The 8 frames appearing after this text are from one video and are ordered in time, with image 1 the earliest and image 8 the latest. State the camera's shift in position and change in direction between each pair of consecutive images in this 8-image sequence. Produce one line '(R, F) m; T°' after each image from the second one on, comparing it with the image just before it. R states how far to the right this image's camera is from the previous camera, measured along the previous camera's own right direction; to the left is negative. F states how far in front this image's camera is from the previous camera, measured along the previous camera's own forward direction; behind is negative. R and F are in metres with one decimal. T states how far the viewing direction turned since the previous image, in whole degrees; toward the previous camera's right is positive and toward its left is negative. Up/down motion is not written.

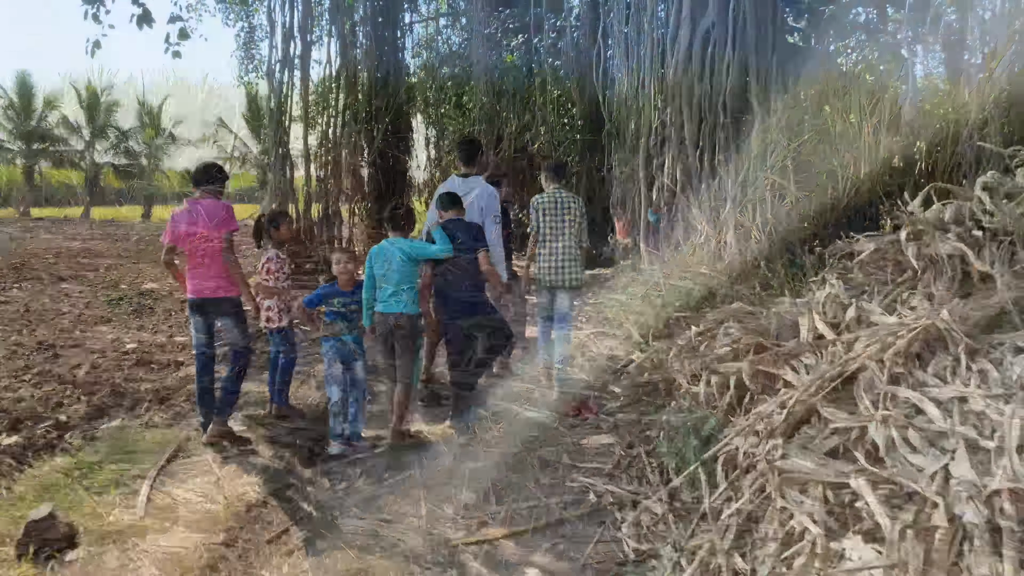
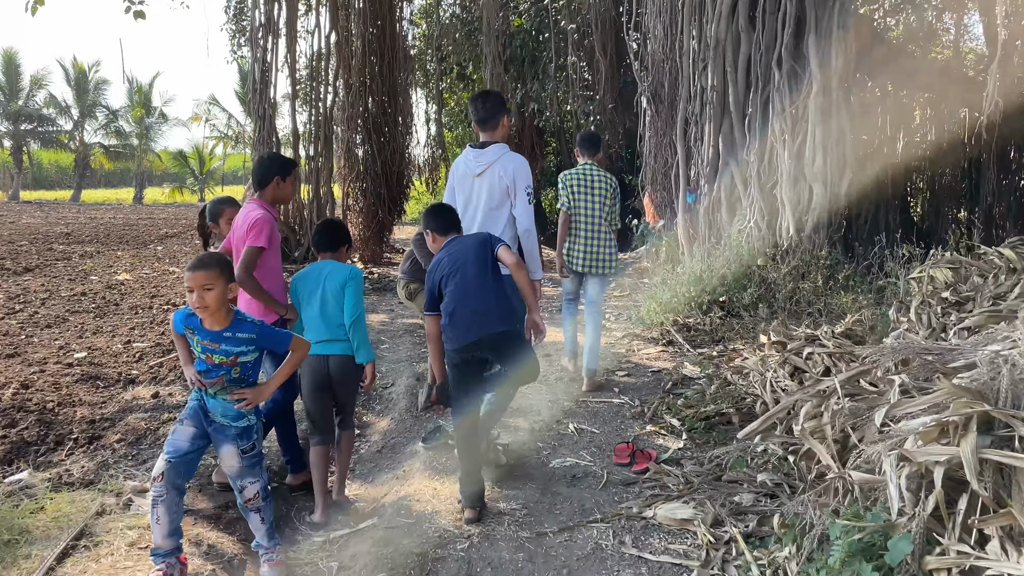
(-0.1, +0.7) m; 0°
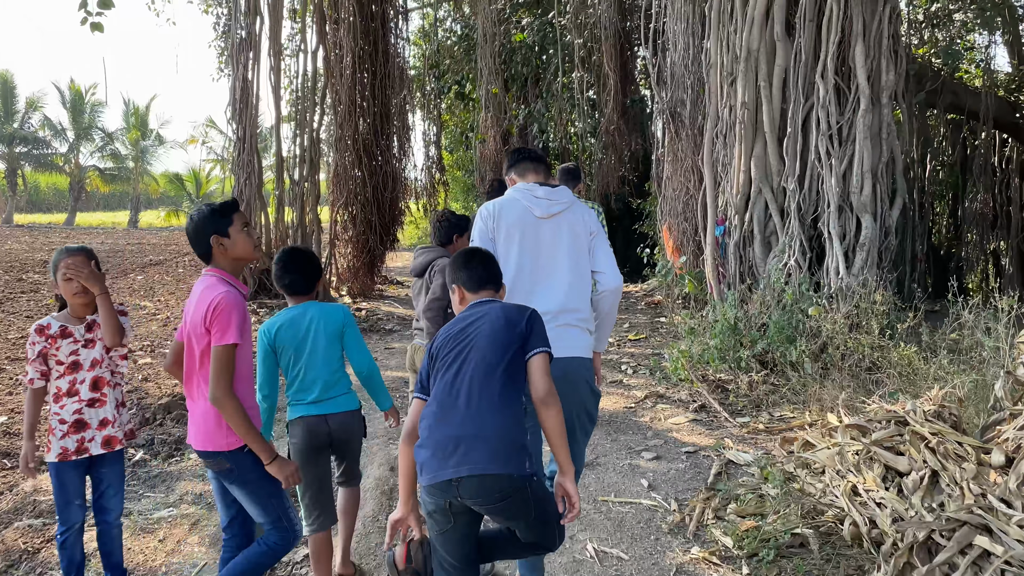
(0.0, +0.6) m; 0°
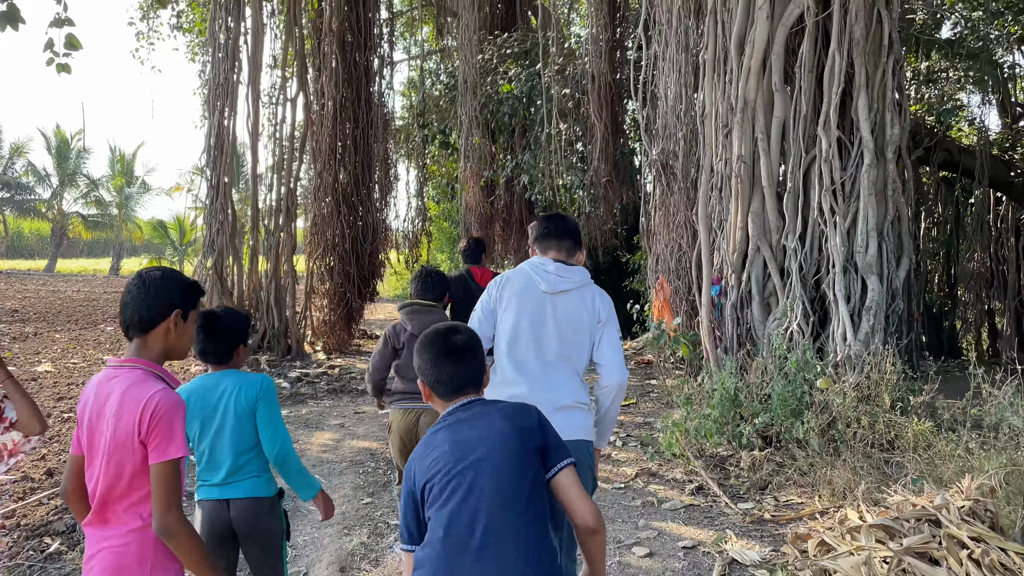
(0.0, +0.3) m; +1°
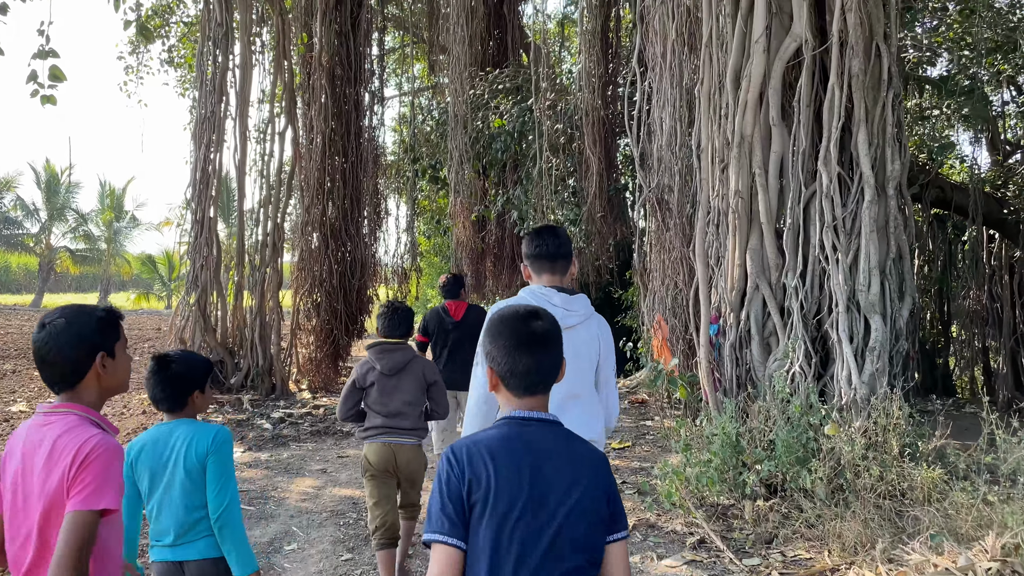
(0.0, +0.1) m; +1°
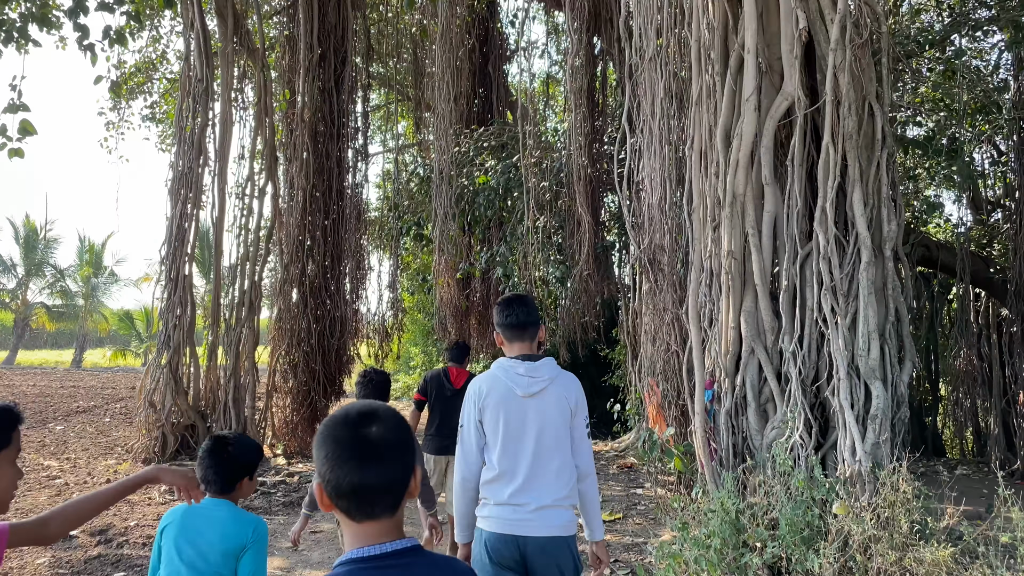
(0.0, +0.1) m; +1°
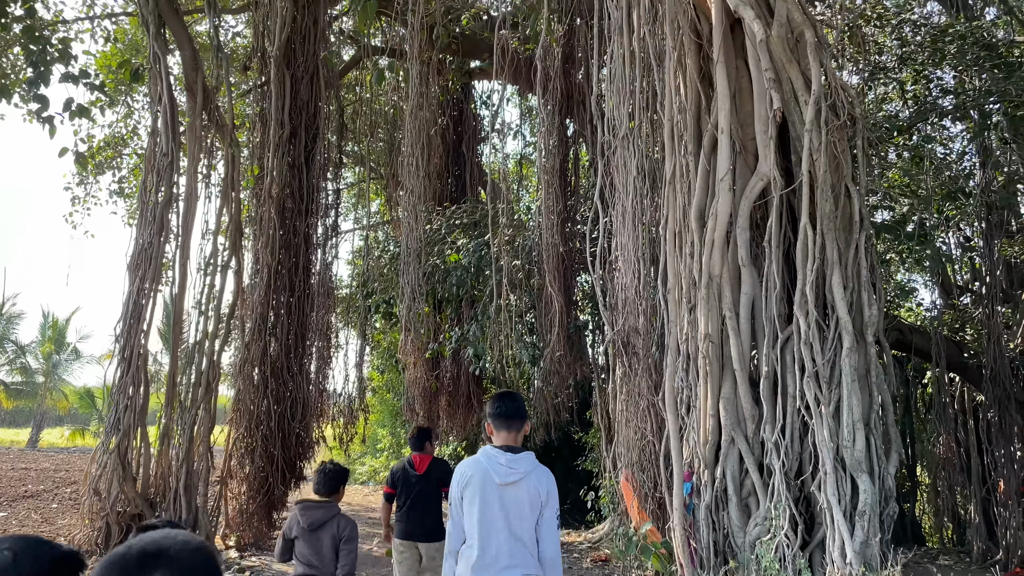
(0.0, +0.2) m; +2°
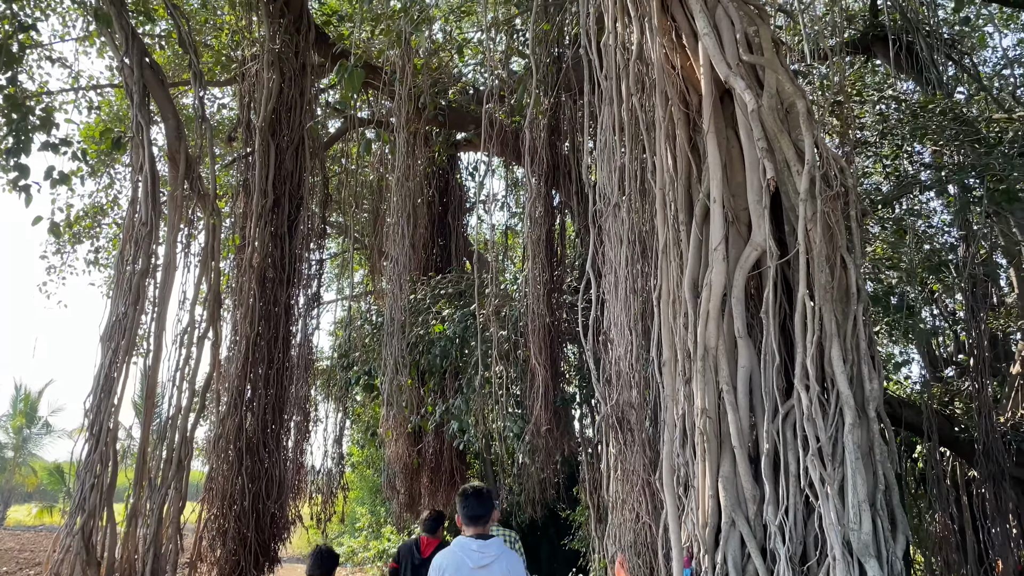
(0.0, +0.1) m; +1°
